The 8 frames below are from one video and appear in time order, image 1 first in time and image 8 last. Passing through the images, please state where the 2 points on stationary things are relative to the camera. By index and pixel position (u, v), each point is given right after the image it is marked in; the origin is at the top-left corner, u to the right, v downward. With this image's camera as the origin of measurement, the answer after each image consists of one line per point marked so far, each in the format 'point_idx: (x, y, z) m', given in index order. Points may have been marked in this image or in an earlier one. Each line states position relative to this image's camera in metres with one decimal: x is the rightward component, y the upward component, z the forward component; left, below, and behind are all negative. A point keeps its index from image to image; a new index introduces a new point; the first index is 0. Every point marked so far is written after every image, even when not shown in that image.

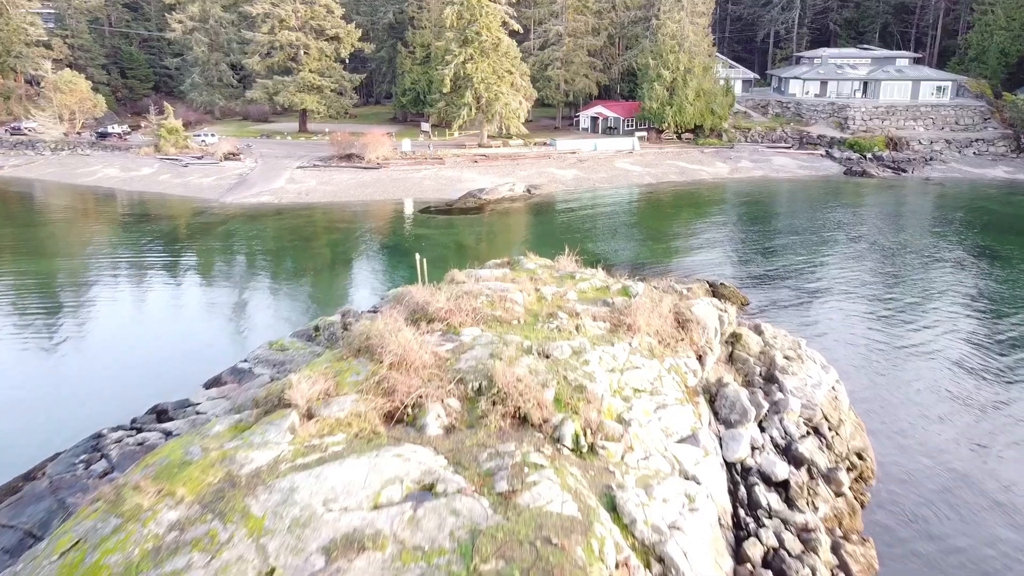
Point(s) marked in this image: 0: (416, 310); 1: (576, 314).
0: (-2.3, -0.5, +15.1) m
1: (+1.5, -0.6, +15.2) m
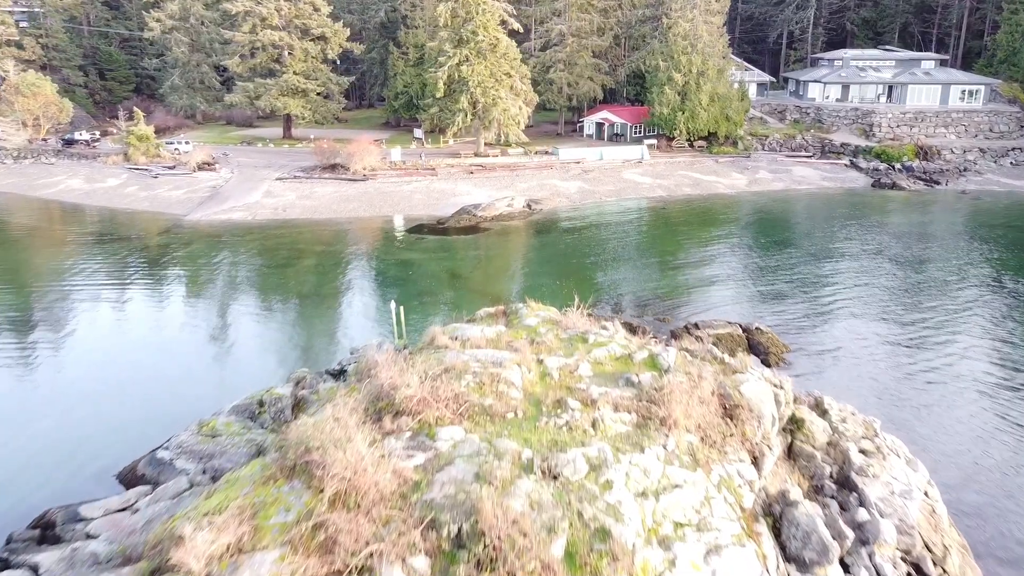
0: (-2.4, -1.9, +11.4) m
1: (+1.4, -2.0, +11.5) m
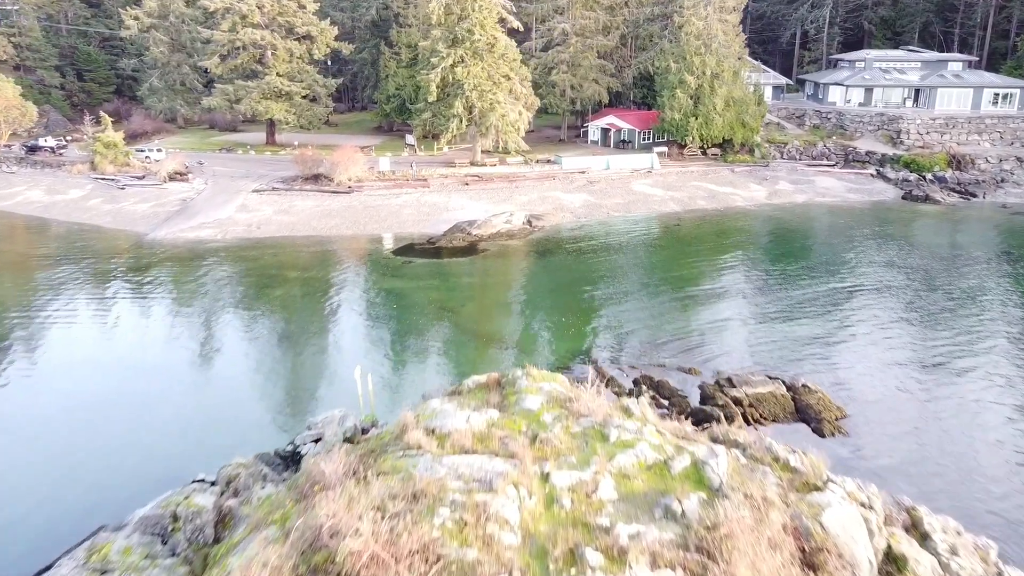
0: (-2.4, -3.2, +8.0) m
1: (+1.3, -3.3, +8.1) m
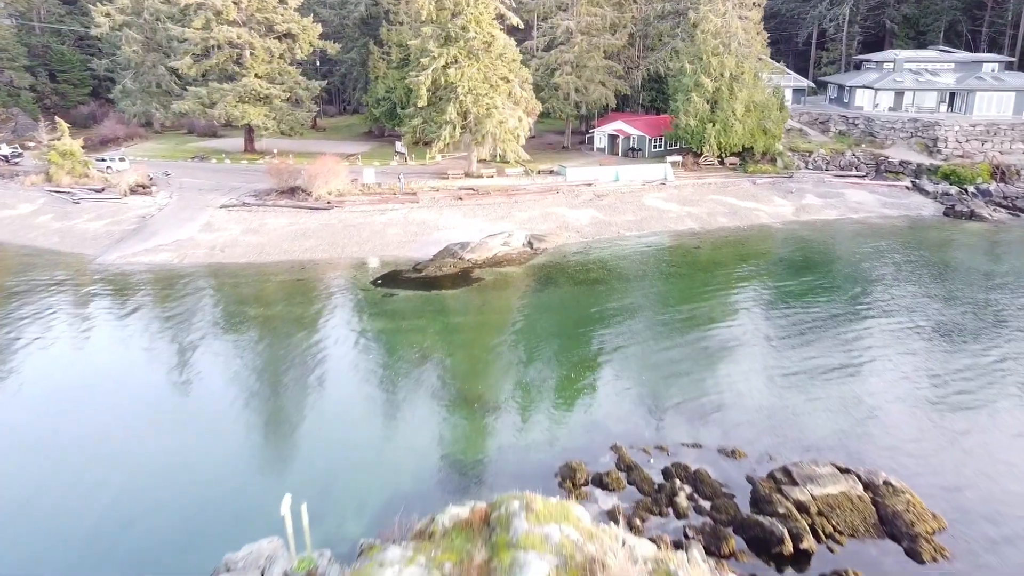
0: (-2.5, -4.5, +4.2) m
1: (+1.2, -4.6, +4.3) m
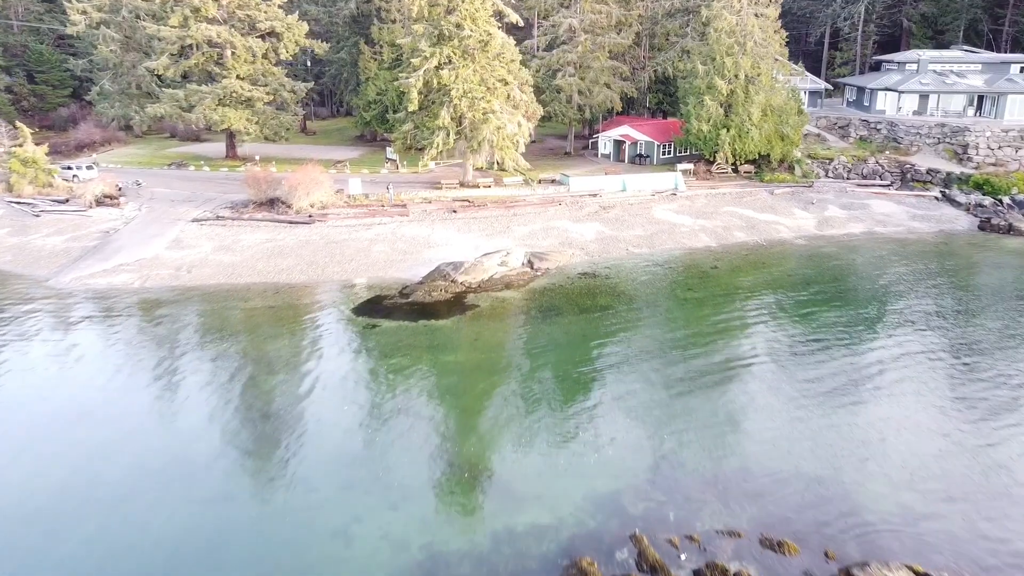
0: (-2.6, -5.5, +1.4) m
1: (+1.1, -5.6, +1.5) m
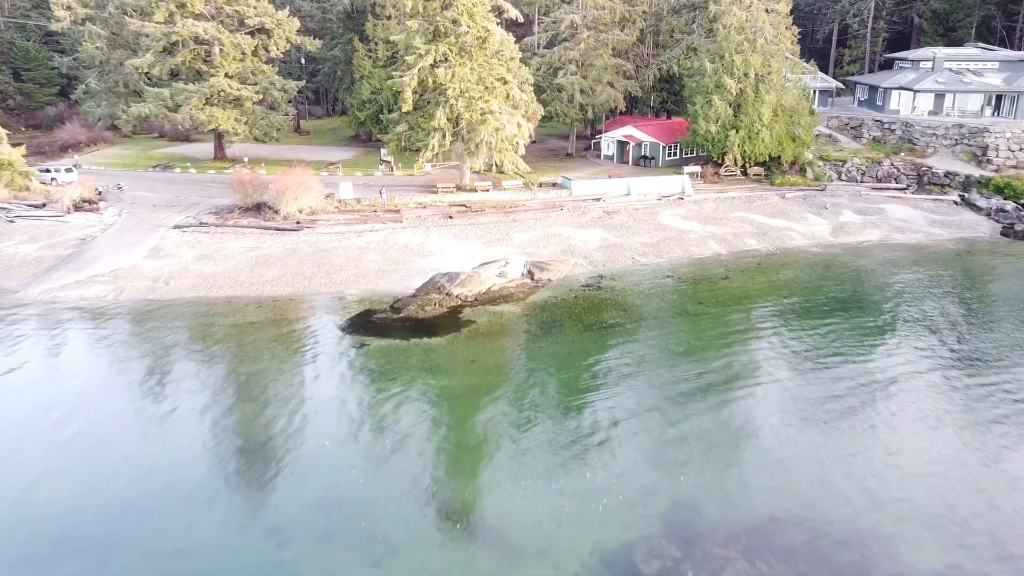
0: (-2.7, -6.1, -0.1) m
1: (+1.1, -6.2, 0.0) m
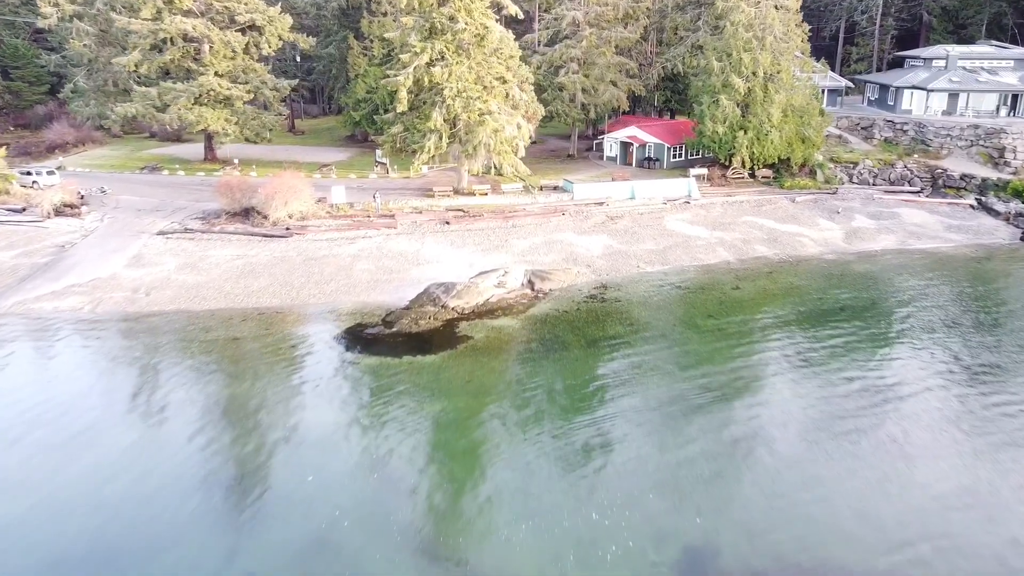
0: (-2.7, -6.5, -1.3) m
1: (+1.1, -6.6, -1.2) m
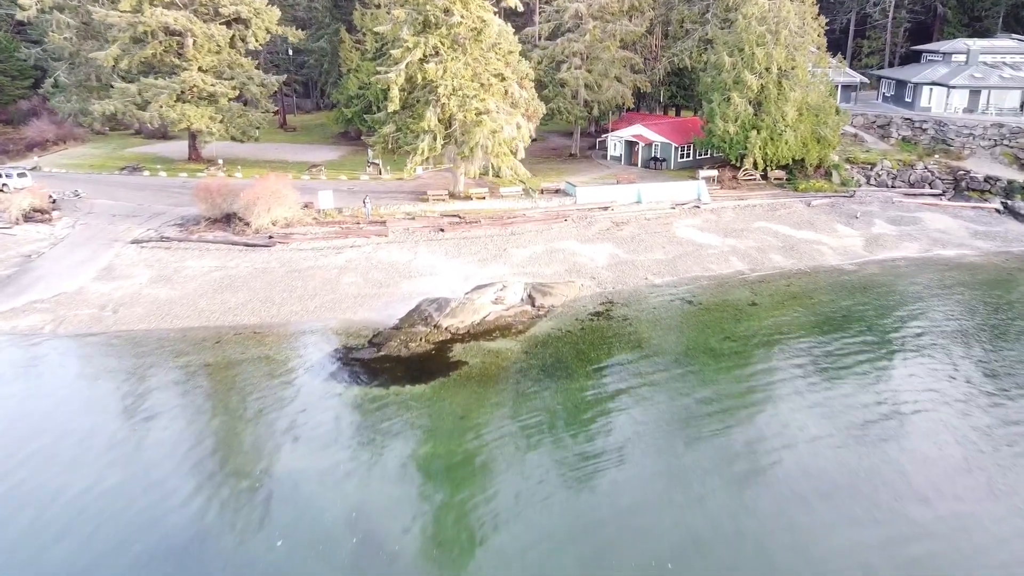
0: (-2.7, -7.3, -3.0) m
1: (+1.0, -7.5, -2.9) m
